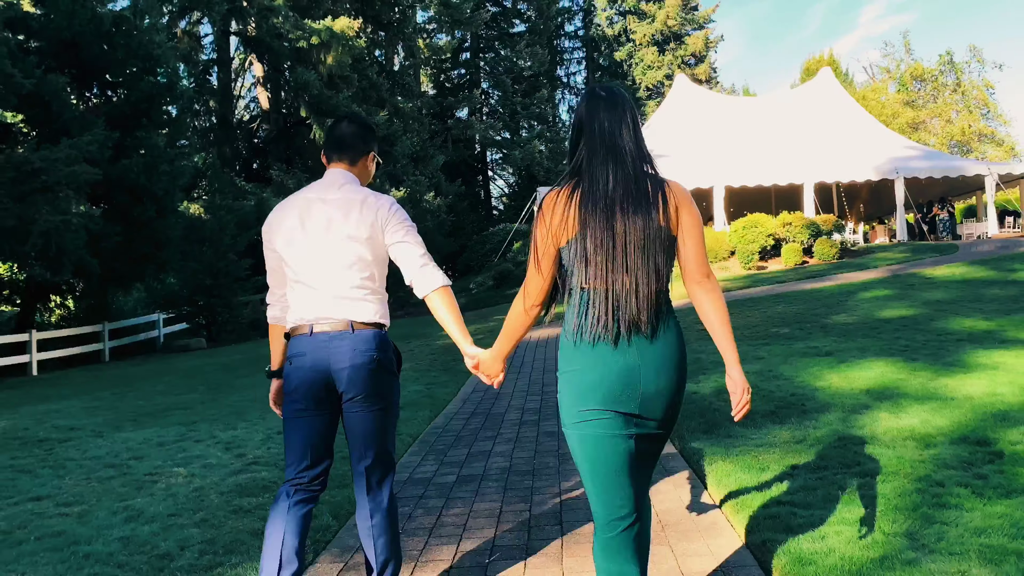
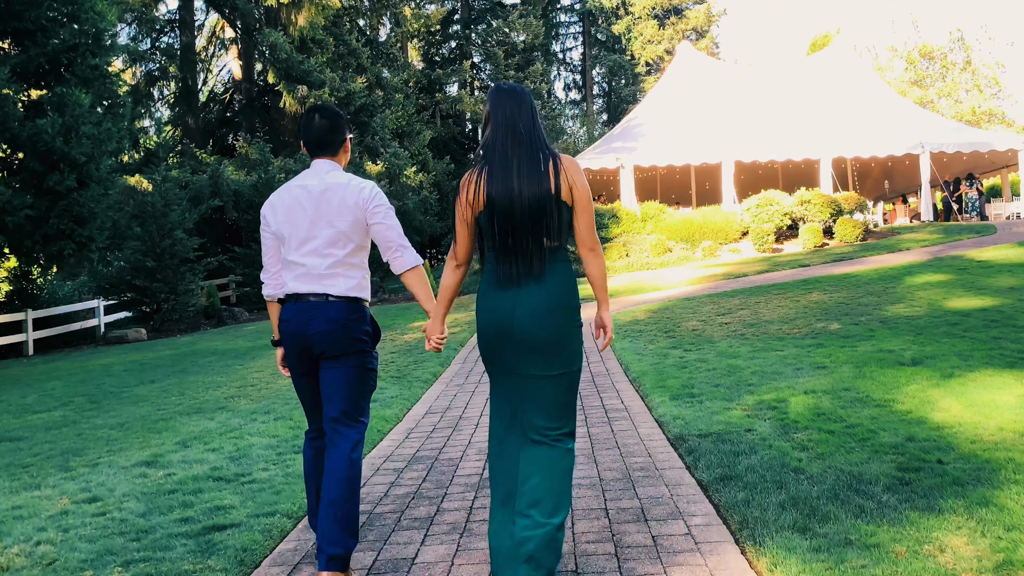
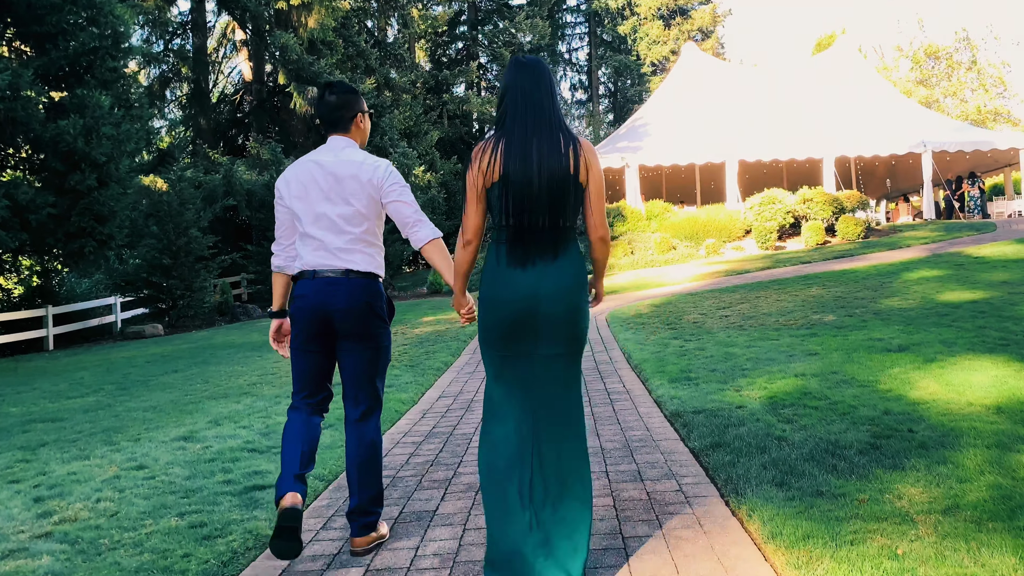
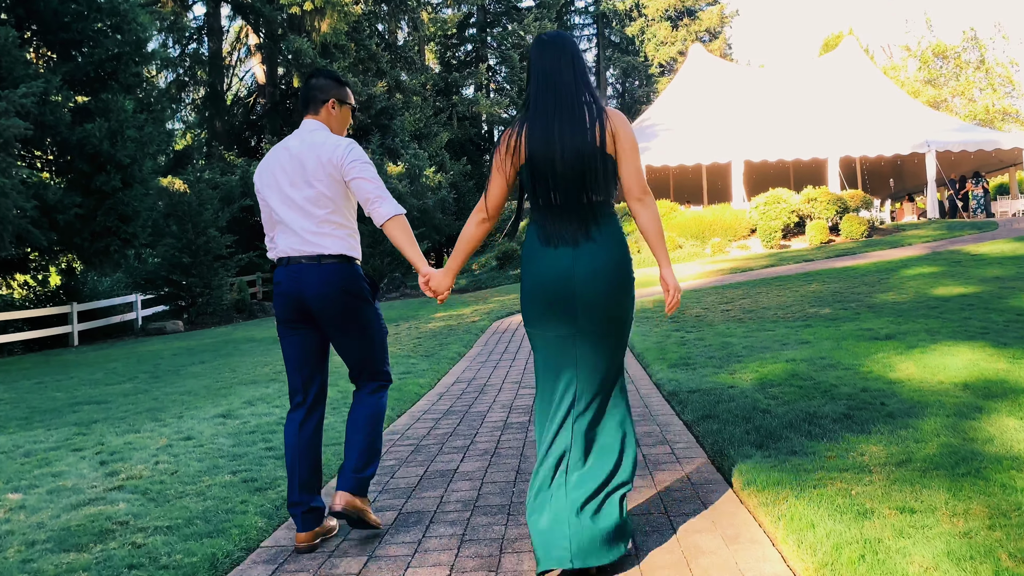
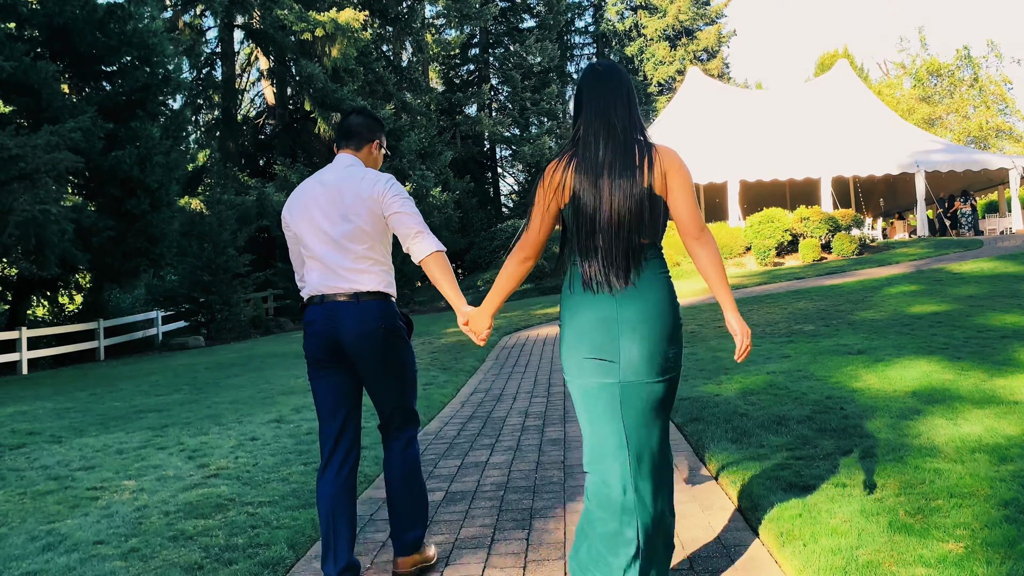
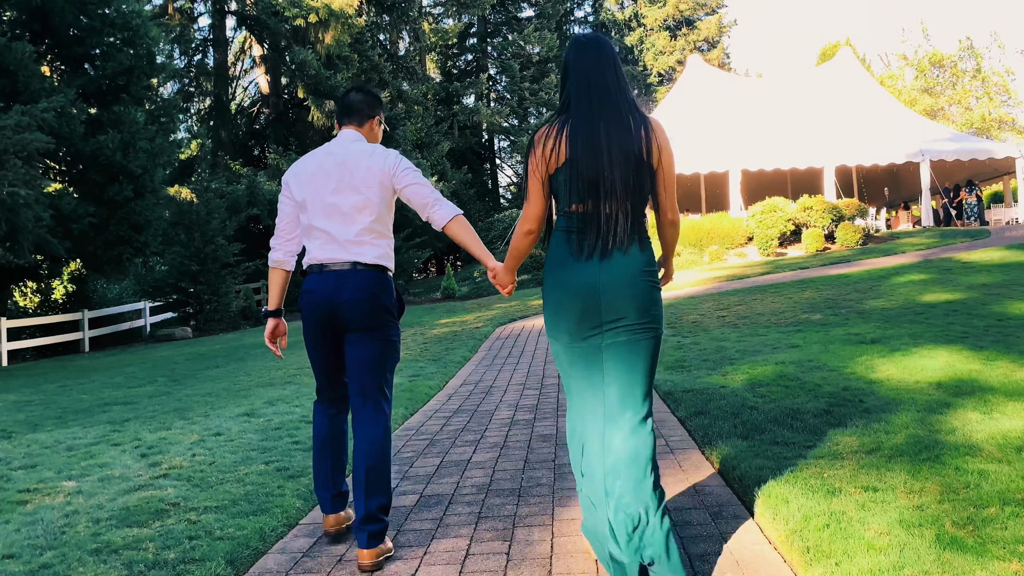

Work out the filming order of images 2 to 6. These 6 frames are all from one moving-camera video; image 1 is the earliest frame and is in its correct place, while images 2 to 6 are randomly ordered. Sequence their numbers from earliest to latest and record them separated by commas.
5, 6, 4, 3, 2
